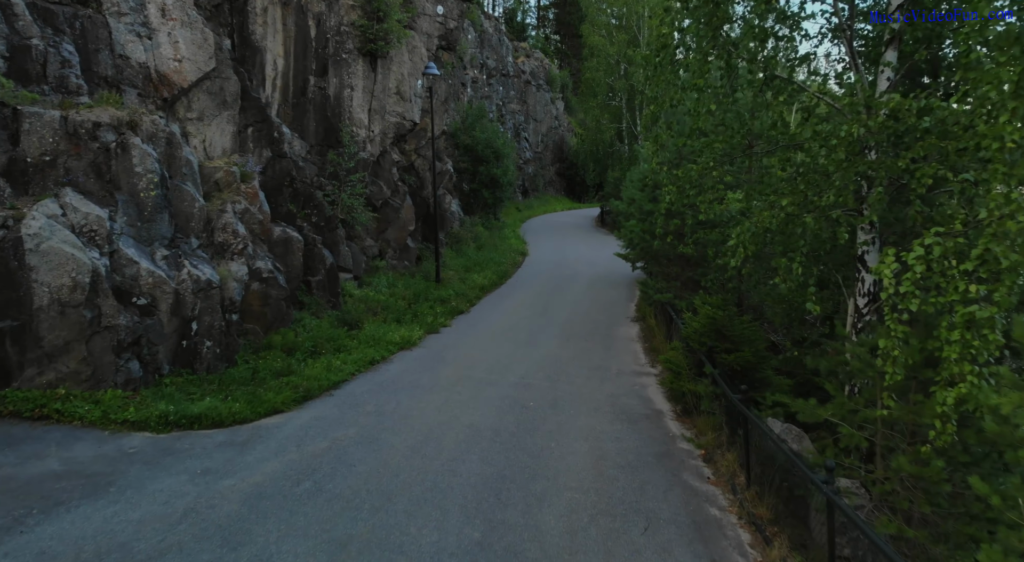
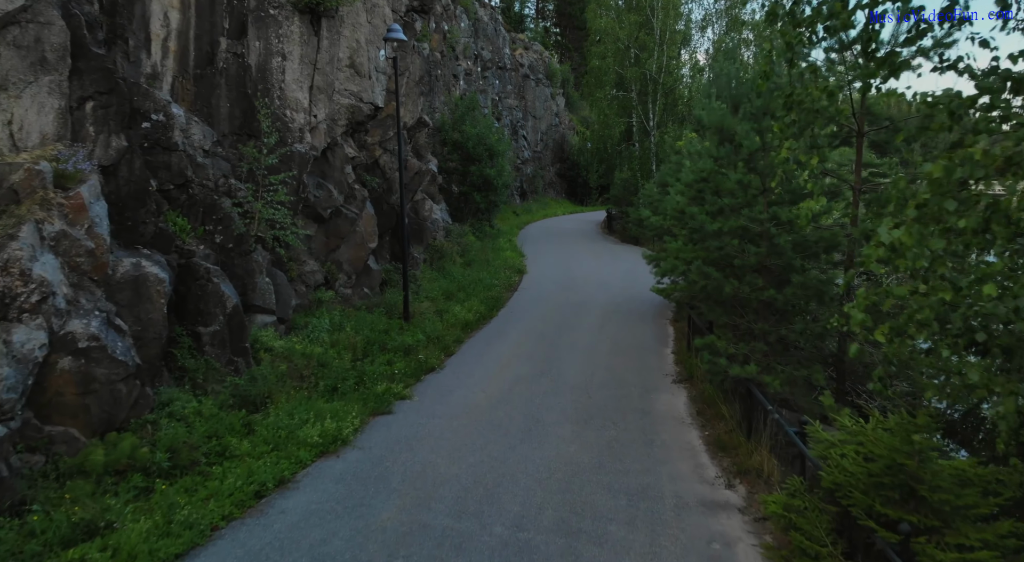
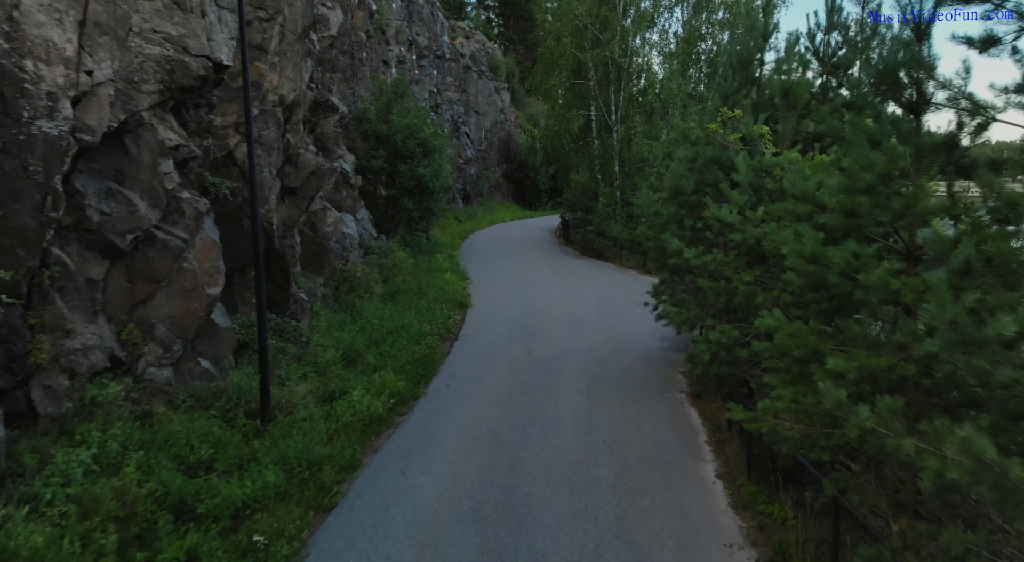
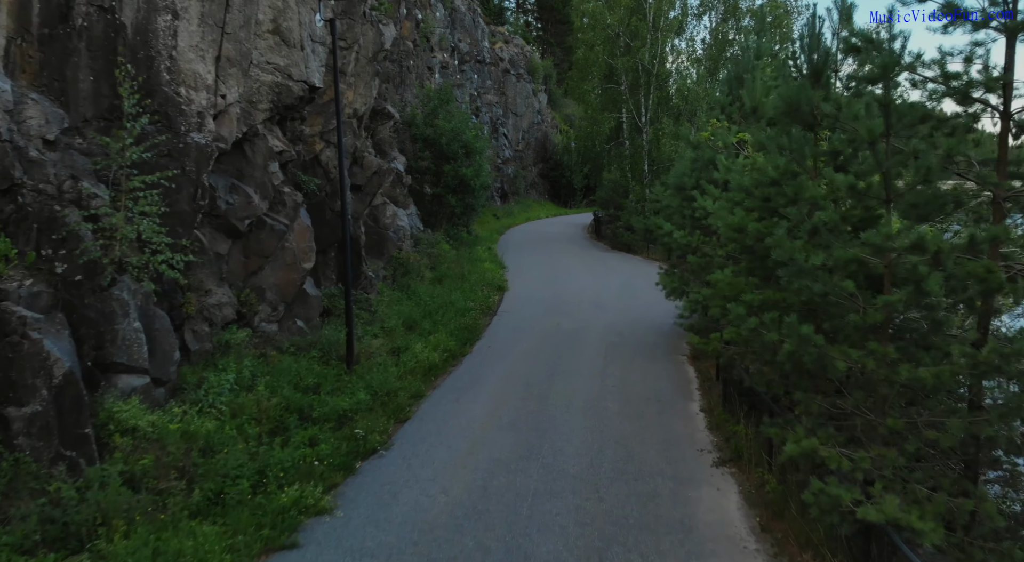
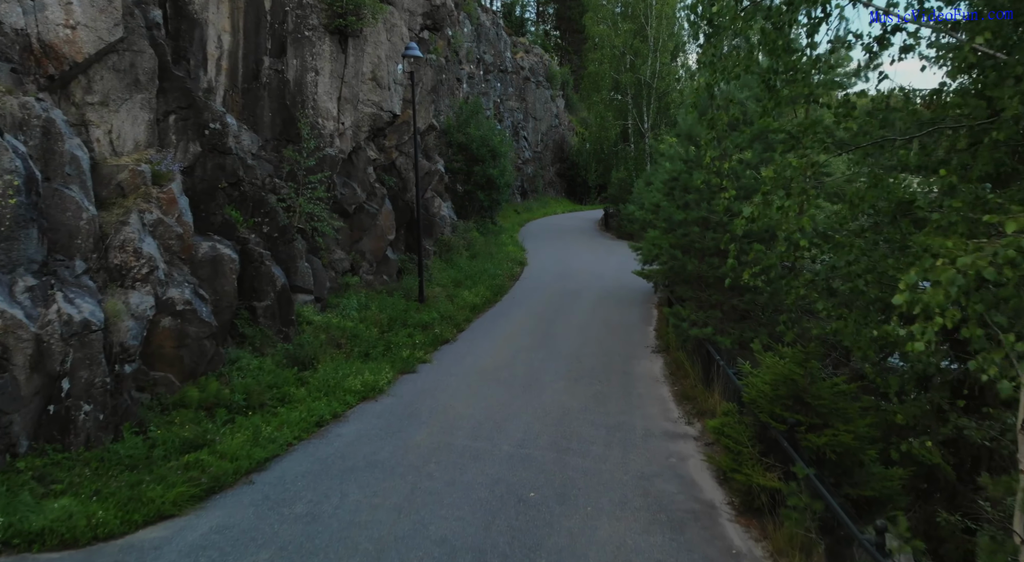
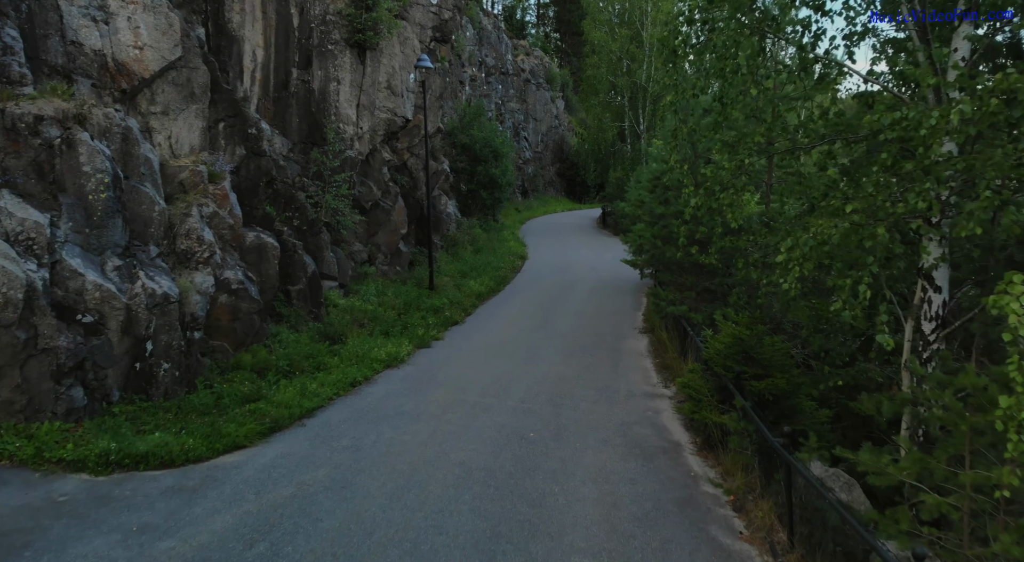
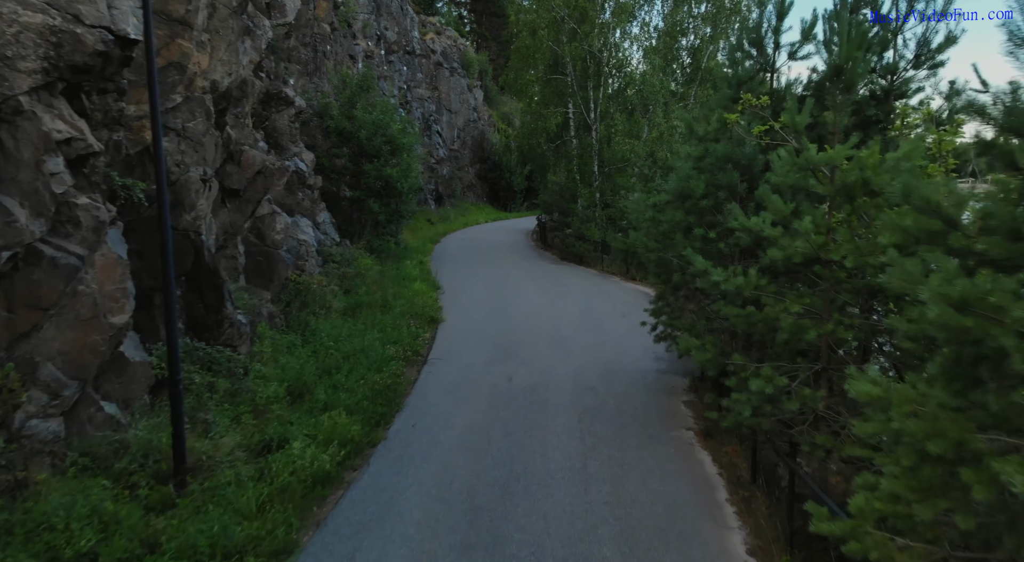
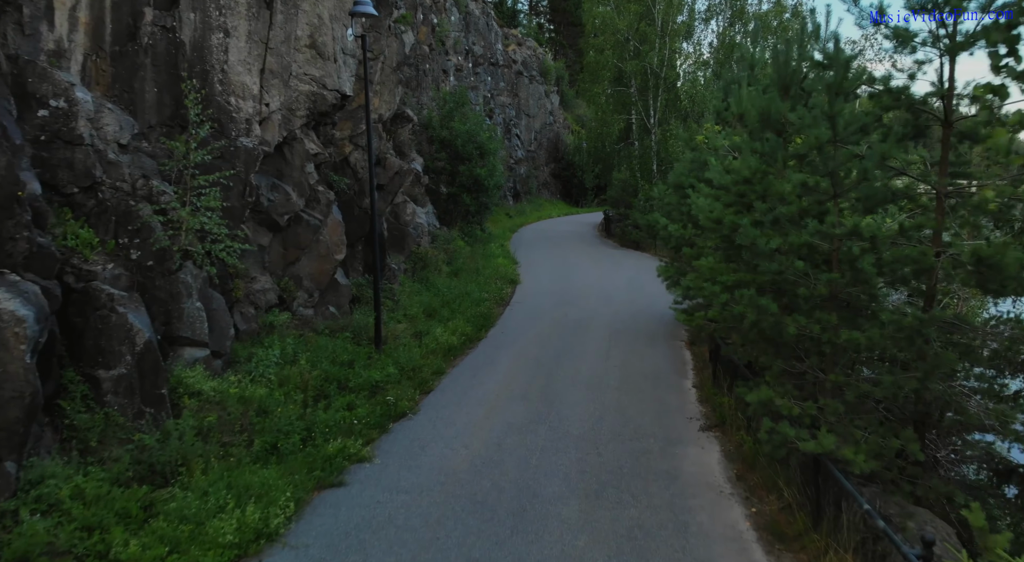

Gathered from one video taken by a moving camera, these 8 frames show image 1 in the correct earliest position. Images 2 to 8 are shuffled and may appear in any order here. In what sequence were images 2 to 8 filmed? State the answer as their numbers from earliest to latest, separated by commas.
6, 5, 2, 8, 4, 3, 7
